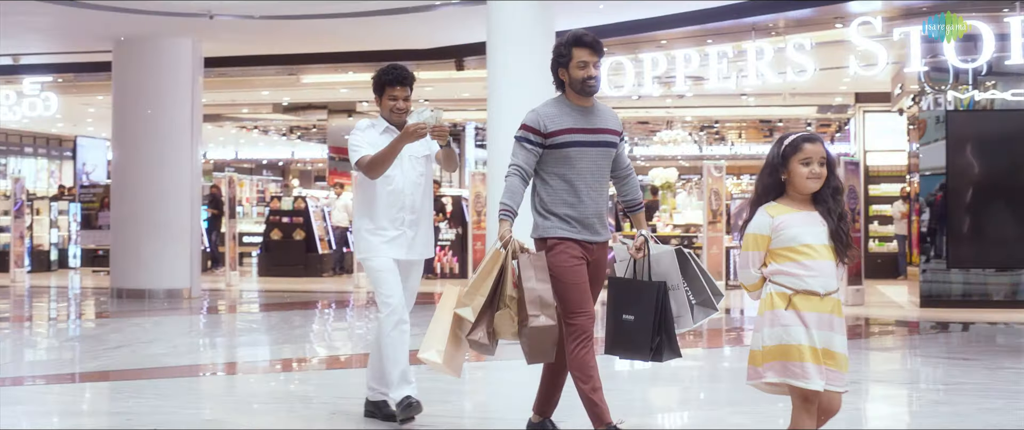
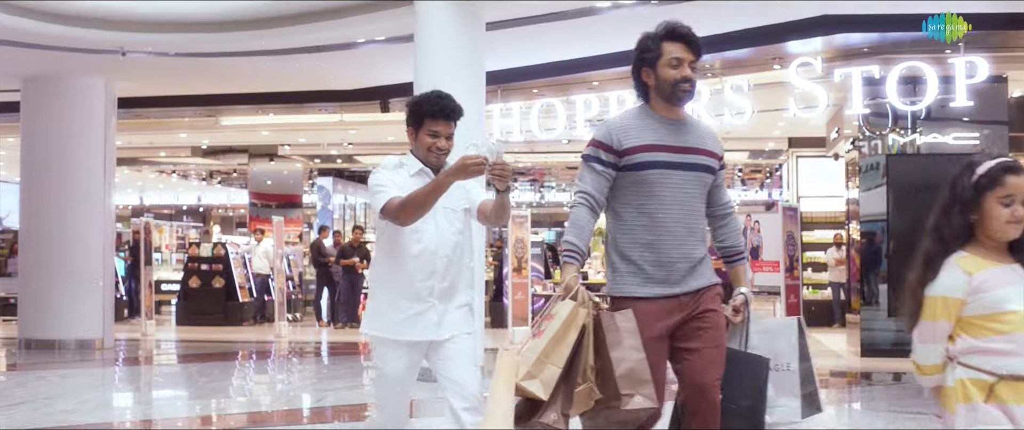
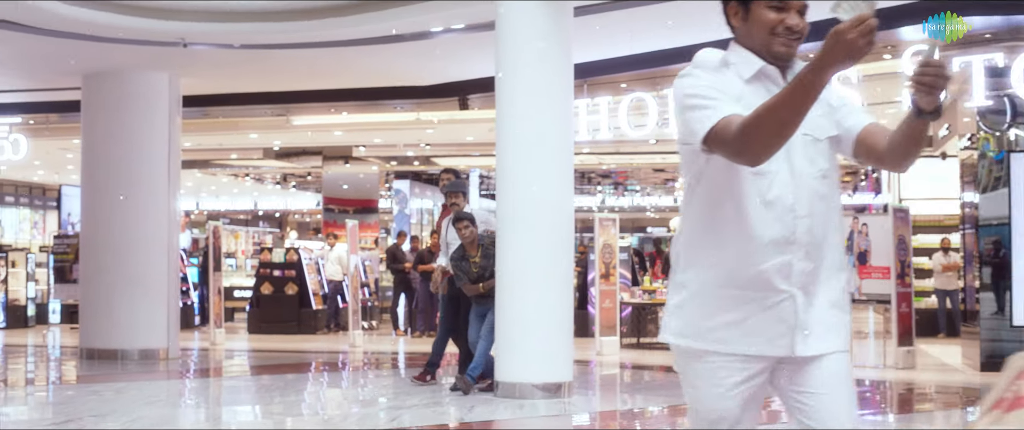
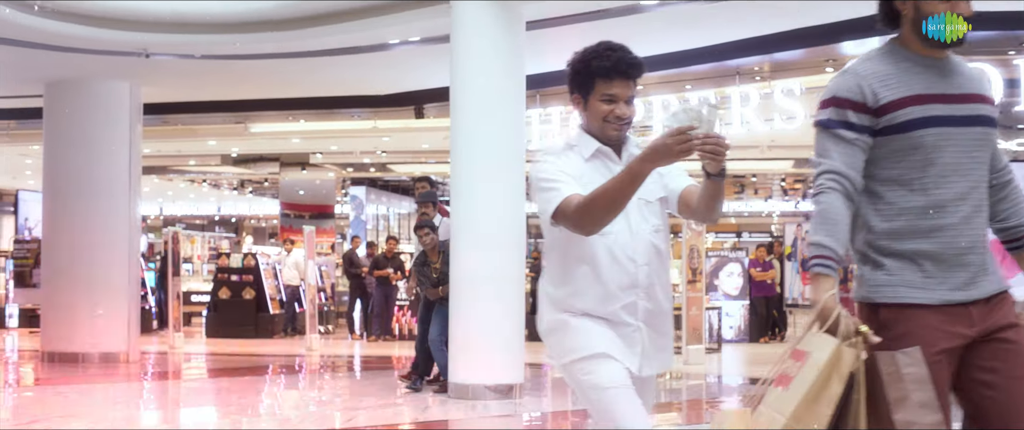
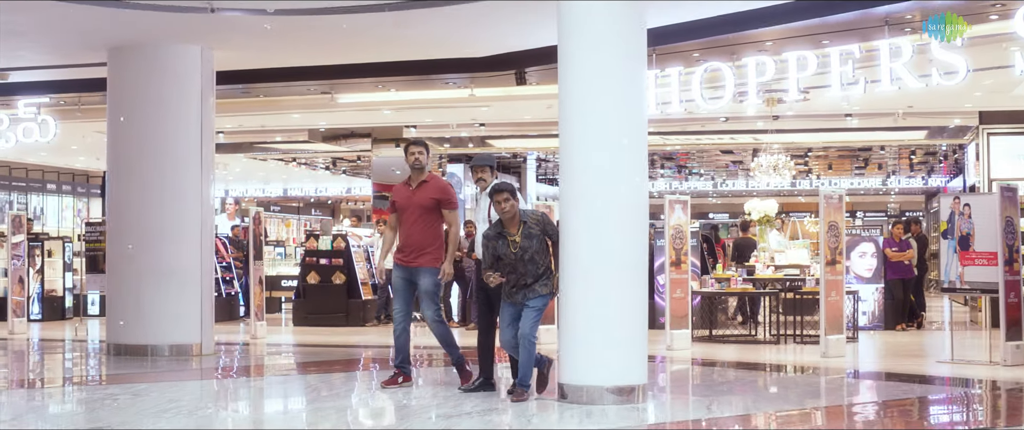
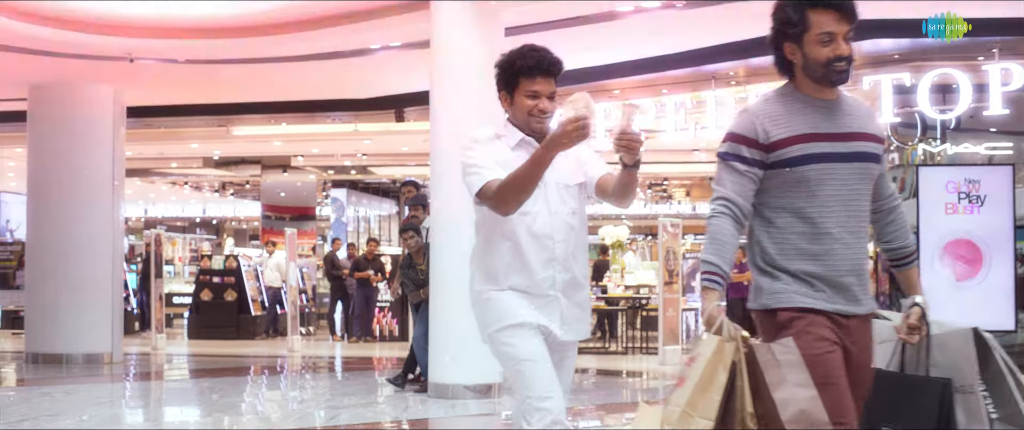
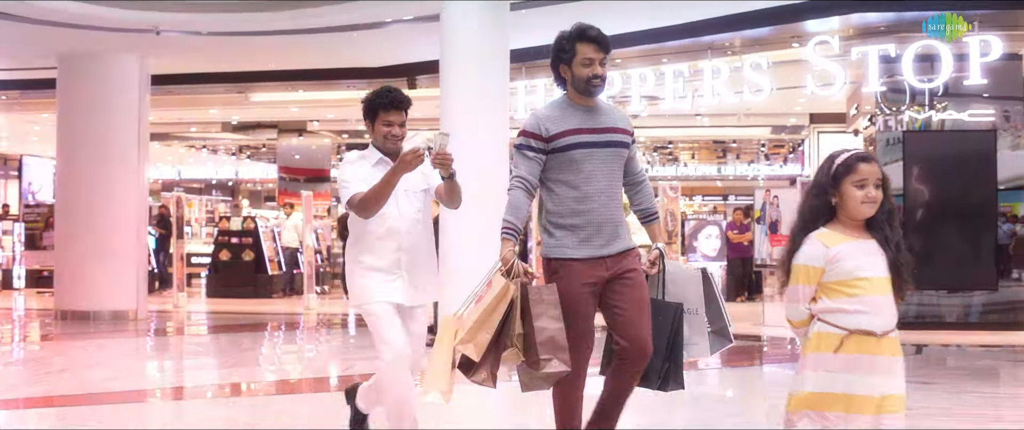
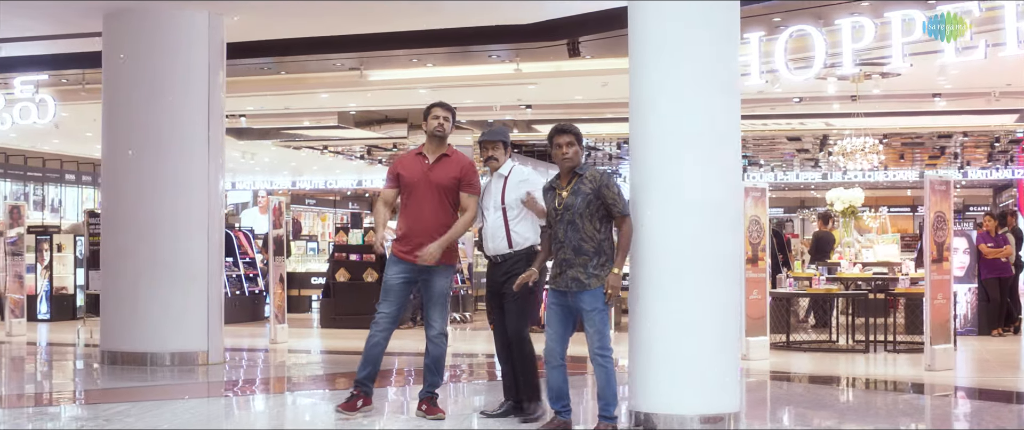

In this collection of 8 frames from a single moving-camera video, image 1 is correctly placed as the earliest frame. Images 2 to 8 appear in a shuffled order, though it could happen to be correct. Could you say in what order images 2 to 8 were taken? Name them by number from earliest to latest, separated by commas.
7, 2, 6, 4, 3, 5, 8
